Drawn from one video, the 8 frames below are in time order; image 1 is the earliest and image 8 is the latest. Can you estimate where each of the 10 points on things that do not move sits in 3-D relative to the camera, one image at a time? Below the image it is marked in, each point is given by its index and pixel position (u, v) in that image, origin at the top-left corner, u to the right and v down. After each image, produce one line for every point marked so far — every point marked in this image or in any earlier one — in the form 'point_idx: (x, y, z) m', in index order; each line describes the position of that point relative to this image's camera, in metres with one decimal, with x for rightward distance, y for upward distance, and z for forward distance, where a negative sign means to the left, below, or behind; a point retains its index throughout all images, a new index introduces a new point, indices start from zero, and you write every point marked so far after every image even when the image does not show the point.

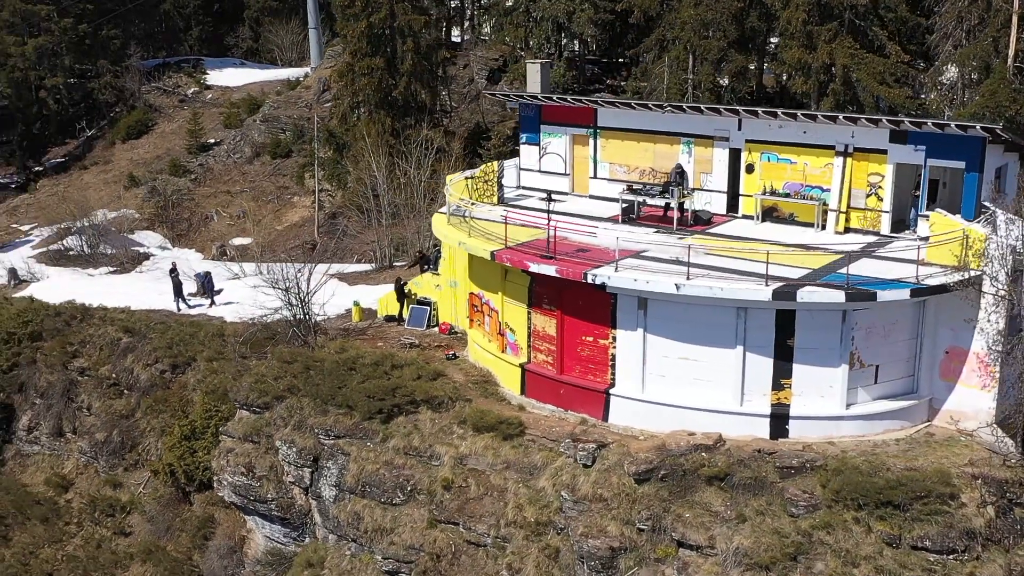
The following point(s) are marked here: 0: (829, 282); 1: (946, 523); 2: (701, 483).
0: (+5.4, +0.1, +17.7) m
1: (+6.7, -3.7, +16.3) m
2: (+3.2, -3.3, +17.6) m
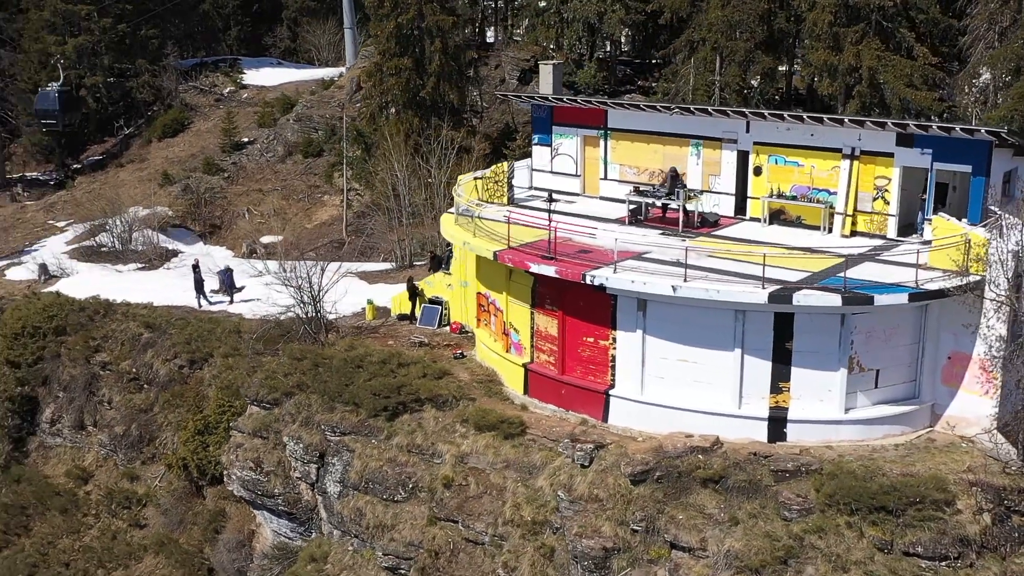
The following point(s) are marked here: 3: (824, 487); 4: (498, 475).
0: (+5.3, +0.1, +17.6) m
1: (+6.6, -3.8, +16.2) m
2: (+3.1, -3.3, +17.6) m
3: (+5.0, -3.2, +16.8) m
4: (-0.2, -3.5, +19.7) m
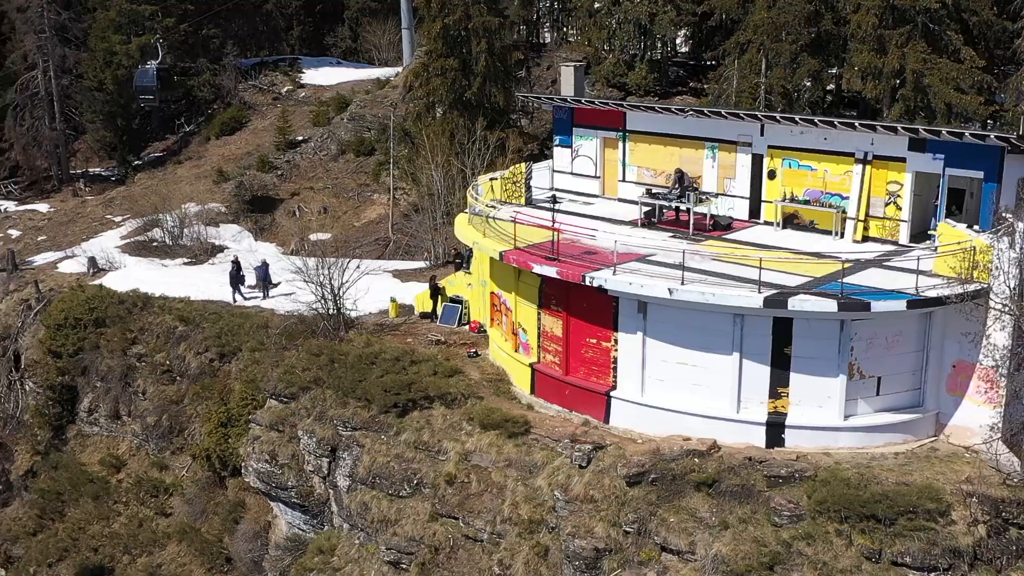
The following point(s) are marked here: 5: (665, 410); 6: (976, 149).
0: (+5.3, 0.0, +17.4) m
1: (+6.4, -3.9, +15.9) m
2: (+3.0, -3.4, +17.6) m
3: (+4.9, -3.3, +16.7) m
4: (-0.2, -3.5, +19.9) m
5: (+2.8, -2.2, +19.0) m
6: (+8.5, +2.5, +19.0) m
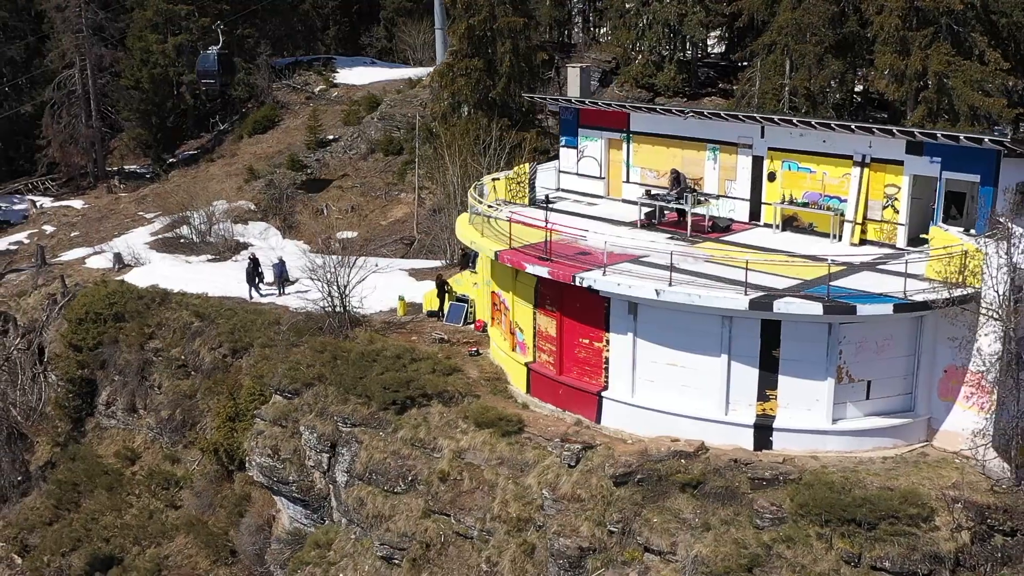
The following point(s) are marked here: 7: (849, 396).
0: (+5.0, -0.1, +17.4) m
1: (+6.0, -3.9, +15.8) m
2: (+2.8, -3.4, +17.7) m
3: (+4.6, -3.3, +16.6) m
4: (-0.4, -3.5, +20.1) m
5: (+2.6, -2.3, +19.0) m
6: (+8.4, +2.5, +18.9) m
7: (+5.8, -1.9, +18.0) m
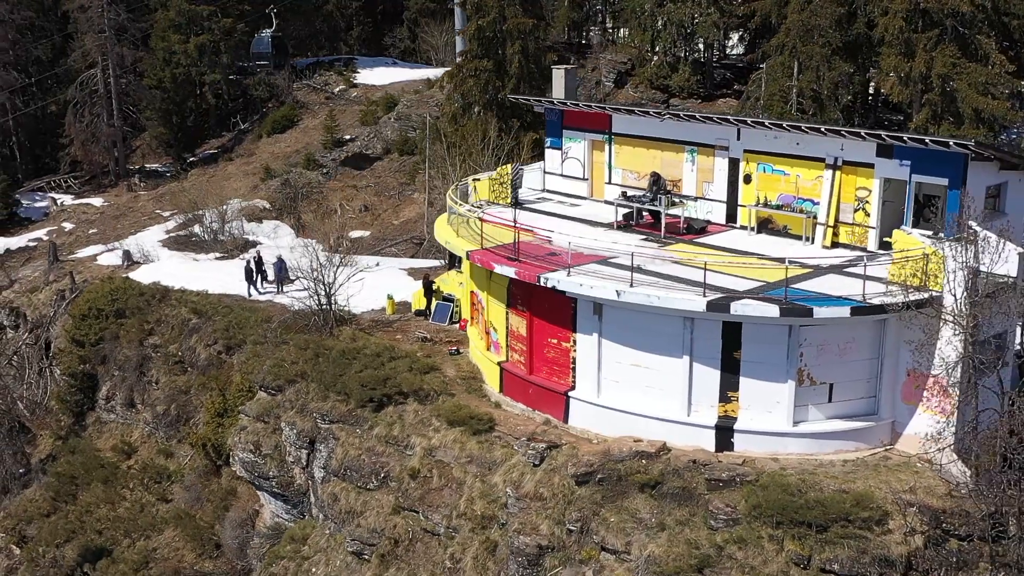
0: (+4.4, -0.1, +17.4) m
1: (+5.3, -4.0, +15.8) m
2: (+2.1, -3.4, +17.7) m
3: (+3.9, -3.4, +16.7) m
4: (-1.0, -3.5, +20.2) m
5: (+2.0, -2.3, +19.1) m
6: (+7.7, +2.4, +18.8) m
7: (+5.2, -1.9, +18.0) m
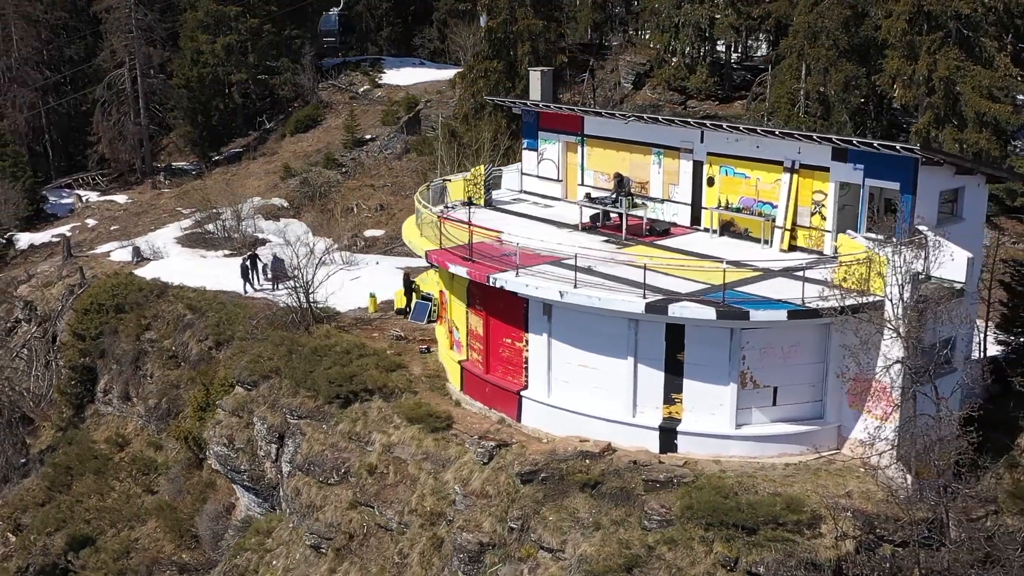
0: (+3.4, -0.2, +17.5) m
1: (+4.2, -4.0, +15.9) m
2: (+1.1, -3.5, +17.9) m
3: (+2.8, -3.4, +16.8) m
4: (-1.9, -3.5, +20.5) m
5: (+1.0, -2.3, +19.3) m
6: (+6.8, +2.3, +18.7) m
7: (+4.2, -2.0, +18.0) m
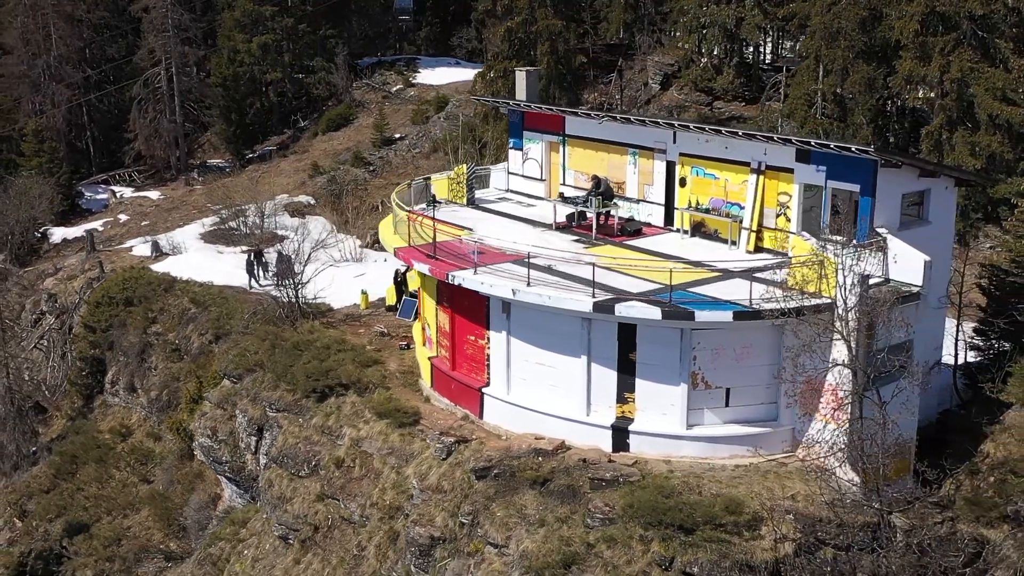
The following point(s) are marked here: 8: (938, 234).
0: (+2.5, -0.2, +17.5) m
1: (+3.2, -4.0, +15.9) m
2: (+0.2, -3.4, +18.0) m
3: (+1.9, -3.4, +16.8) m
4: (-2.7, -3.4, +20.8) m
5: (+0.2, -2.3, +19.4) m
6: (+6.1, +2.3, +18.6) m
7: (+3.3, -2.0, +18.0) m
8: (+8.0, +1.0, +19.6) m
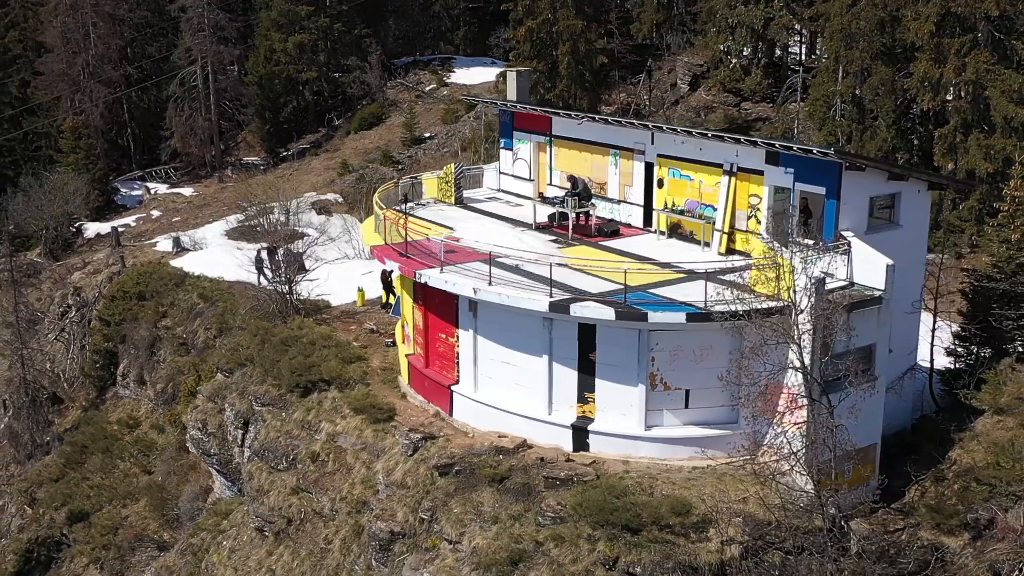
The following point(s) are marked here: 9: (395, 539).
0: (+1.8, -0.2, +17.6) m
1: (+2.4, -4.1, +15.9) m
2: (-0.5, -3.4, +18.2) m
3: (+1.1, -3.4, +16.9) m
4: (-3.3, -3.4, +21.1) m
5: (-0.4, -2.2, +19.6) m
6: (+5.5, +2.2, +18.5) m
7: (+2.6, -2.0, +18.0) m
8: (+7.4, +0.9, +19.4) m
9: (-2.1, -4.5, +18.6) m
